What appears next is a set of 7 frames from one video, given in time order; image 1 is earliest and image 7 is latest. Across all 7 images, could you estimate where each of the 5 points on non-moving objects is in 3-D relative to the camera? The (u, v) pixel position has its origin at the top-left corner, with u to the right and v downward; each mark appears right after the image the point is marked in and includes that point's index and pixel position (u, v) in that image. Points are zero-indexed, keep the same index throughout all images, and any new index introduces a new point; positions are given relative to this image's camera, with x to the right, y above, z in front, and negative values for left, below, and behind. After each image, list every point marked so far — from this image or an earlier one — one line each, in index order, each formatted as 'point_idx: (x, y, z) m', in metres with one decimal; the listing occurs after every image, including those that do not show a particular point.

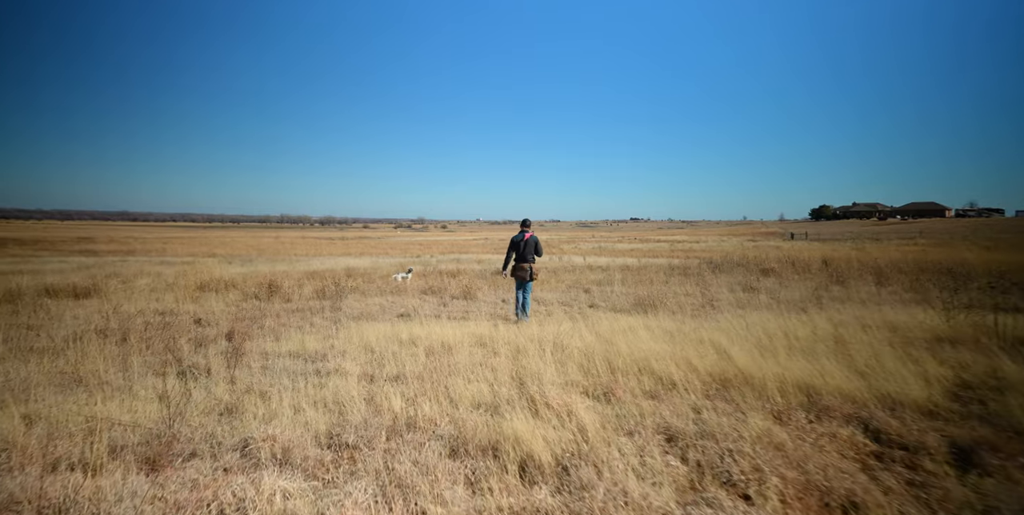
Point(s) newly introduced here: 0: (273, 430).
0: (-2.1, -1.5, +4.1) m
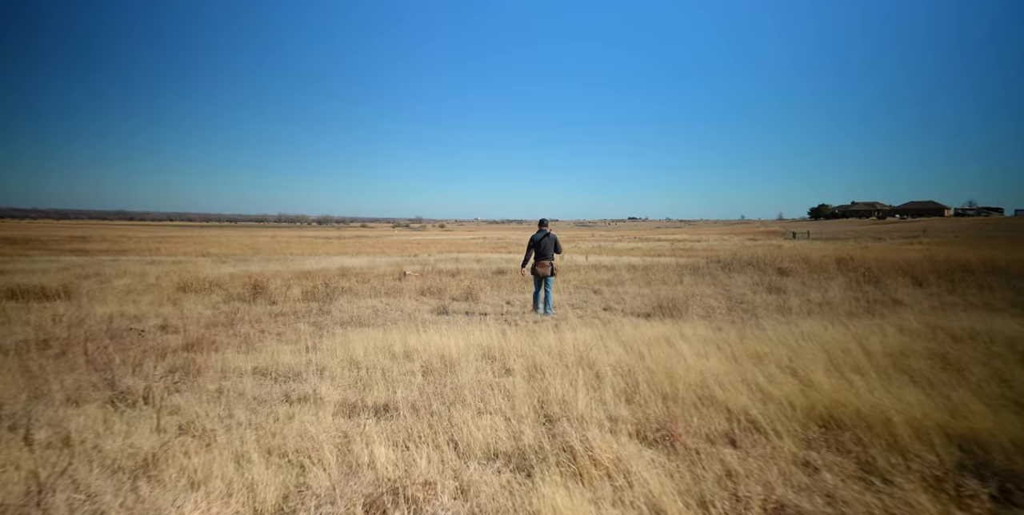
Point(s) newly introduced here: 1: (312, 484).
0: (-1.9, -1.5, +2.8) m
1: (-1.3, -1.5, +3.0) m
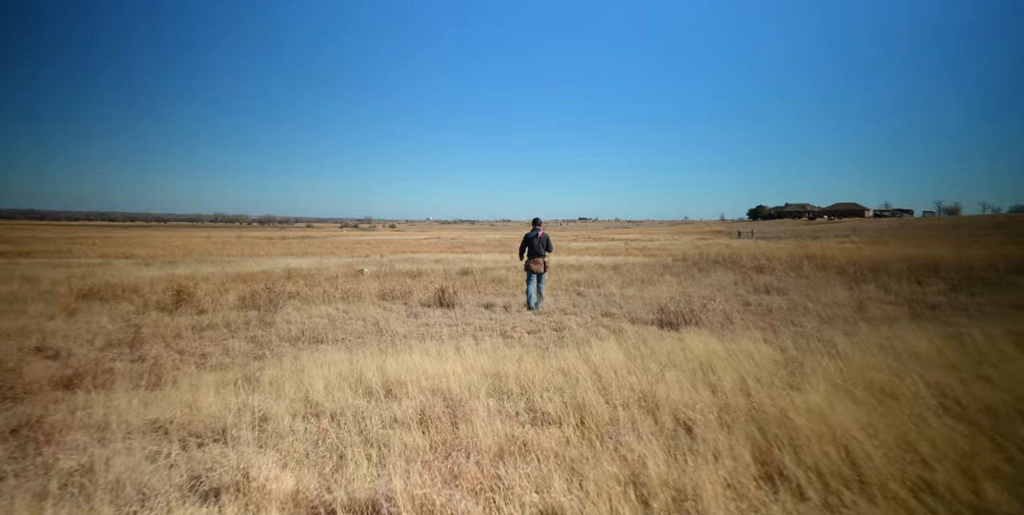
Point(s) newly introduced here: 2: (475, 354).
0: (-1.2, -1.4, +0.8) m
1: (-0.7, -1.4, +1.1) m
2: (-0.5, -1.3, +6.4) m
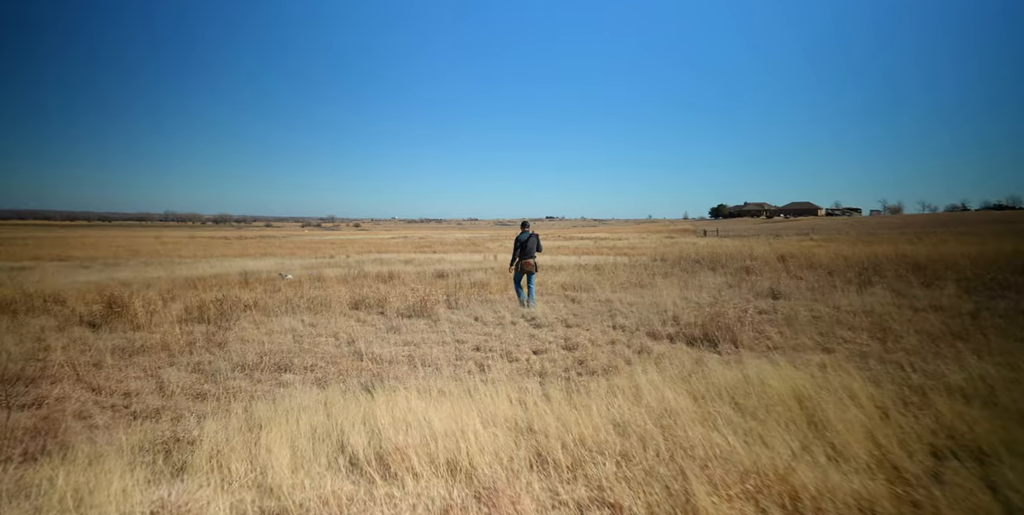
0: (-0.6, -1.6, -0.6) m
1: (-0.1, -1.5, -0.3) m
2: (-0.2, -1.4, +4.9) m
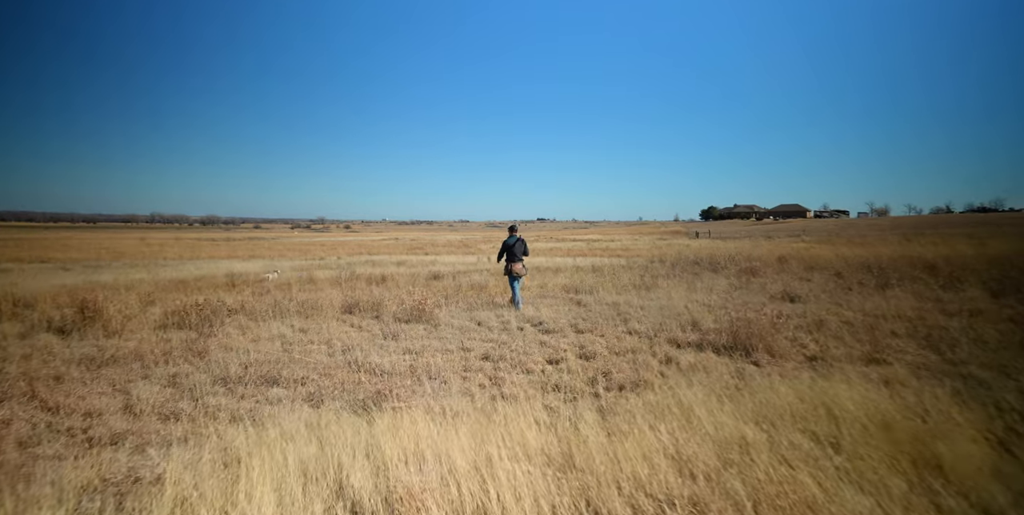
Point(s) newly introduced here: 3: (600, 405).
0: (-0.2, -1.5, -1.4) m
1: (+0.3, -1.5, -1.0) m
2: (0.0, -1.4, +4.2) m
3: (+0.9, -1.5, +4.7) m
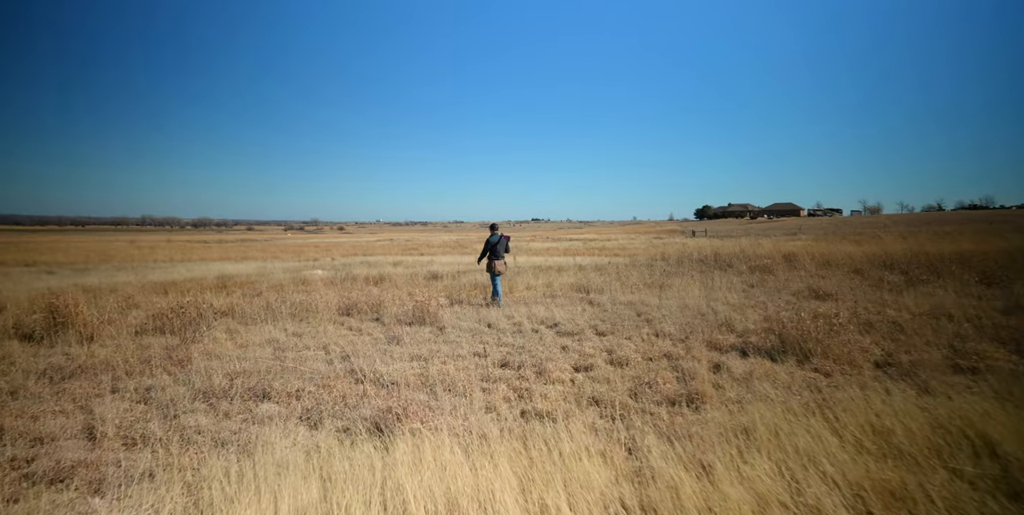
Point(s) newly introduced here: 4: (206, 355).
0: (+0.2, -1.4, -2.2) m
1: (+0.7, -1.4, -1.8) m
2: (+0.3, -1.4, +3.4) m
3: (+1.2, -1.4, +3.9) m
4: (-4.9, -1.6, +7.6) m
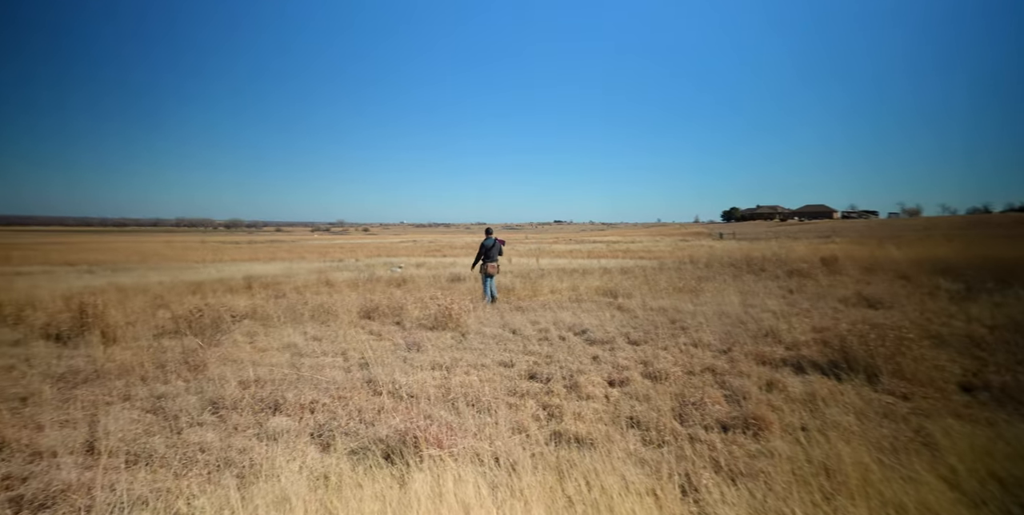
0: (+0.1, -1.5, -2.7) m
1: (+0.6, -1.4, -2.3) m
2: (+0.6, -1.4, +2.9) m
3: (+1.5, -1.4, +3.3) m
4: (-4.5, -1.6, +7.3) m
